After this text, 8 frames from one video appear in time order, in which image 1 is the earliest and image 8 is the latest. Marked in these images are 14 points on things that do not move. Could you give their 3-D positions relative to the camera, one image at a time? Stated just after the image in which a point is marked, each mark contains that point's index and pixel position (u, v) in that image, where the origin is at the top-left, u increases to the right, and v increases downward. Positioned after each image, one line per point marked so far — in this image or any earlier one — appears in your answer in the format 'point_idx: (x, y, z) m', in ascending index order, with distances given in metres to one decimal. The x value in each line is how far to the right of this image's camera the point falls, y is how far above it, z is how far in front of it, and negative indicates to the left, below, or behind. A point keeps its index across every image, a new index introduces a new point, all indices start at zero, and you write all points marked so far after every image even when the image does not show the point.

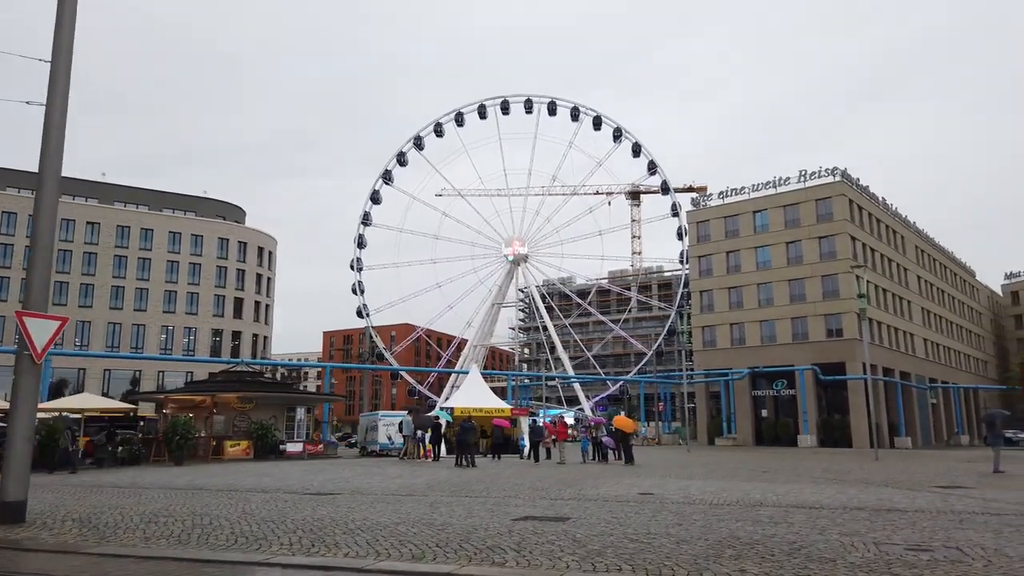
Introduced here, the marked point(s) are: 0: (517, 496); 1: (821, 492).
0: (+0.1, -4.0, +14.3) m
1: (+6.2, -4.1, +15.3) m
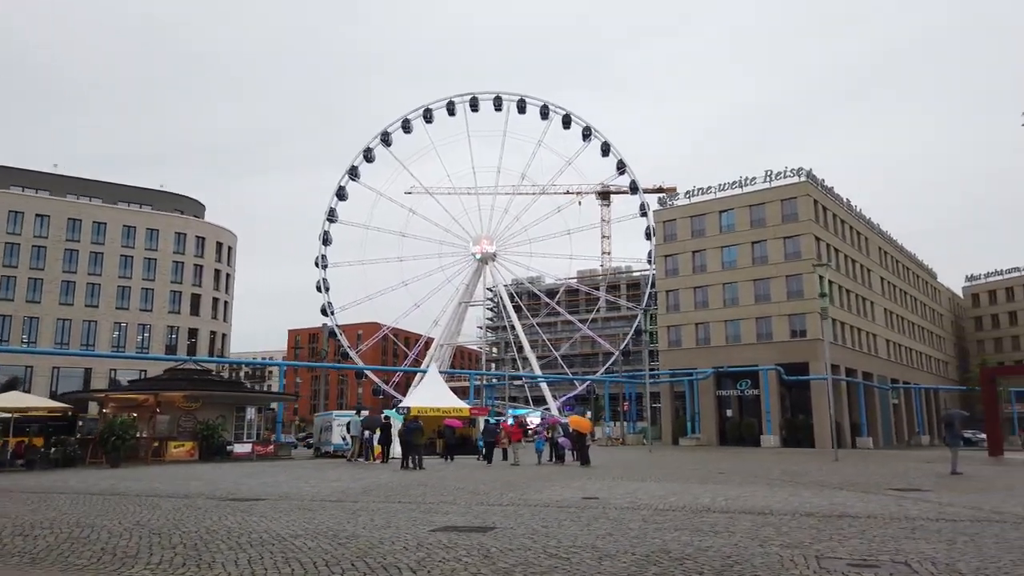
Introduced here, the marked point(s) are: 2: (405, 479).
0: (-1.1, -3.8, +13.4) m
1: (+5.0, -4.0, +14.6) m
2: (-2.7, -4.8, +18.8) m
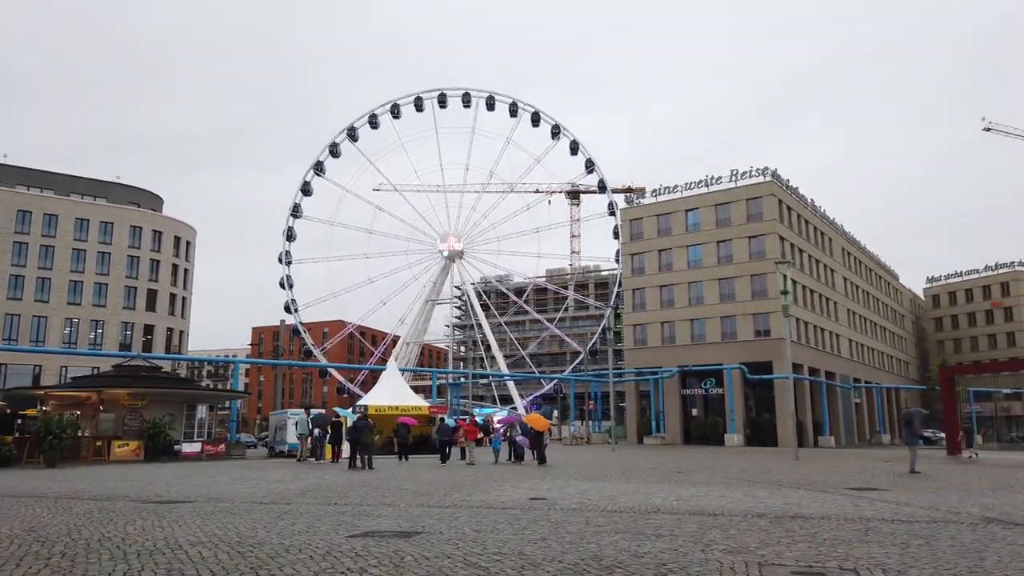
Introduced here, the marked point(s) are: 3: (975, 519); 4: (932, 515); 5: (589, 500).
0: (-2.0, -3.6, +12.7) m
1: (+4.0, -3.9, +14.1) m
2: (-3.8, -4.6, +18.0) m
3: (+6.6, -3.3, +10.7) m
4: (+6.3, -3.4, +11.2) m
5: (+1.3, -3.7, +13.2) m
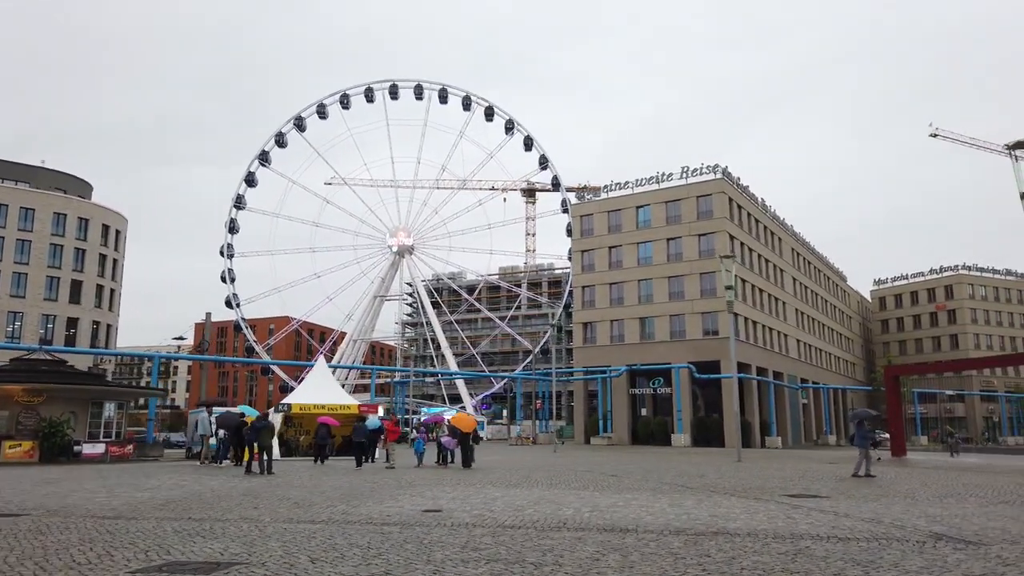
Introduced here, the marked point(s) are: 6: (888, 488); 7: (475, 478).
0: (-3.7, -3.3, +10.7) m
1: (+2.3, -3.6, +12.5) m
2: (-5.8, -4.2, +16.0) m
3: (+5.0, -3.1, +9.3) m
4: (+4.7, -3.1, +9.8) m
5: (-0.3, -3.4, +11.4) m
6: (+7.8, -4.2, +15.7) m
7: (-0.9, -4.7, +18.7) m
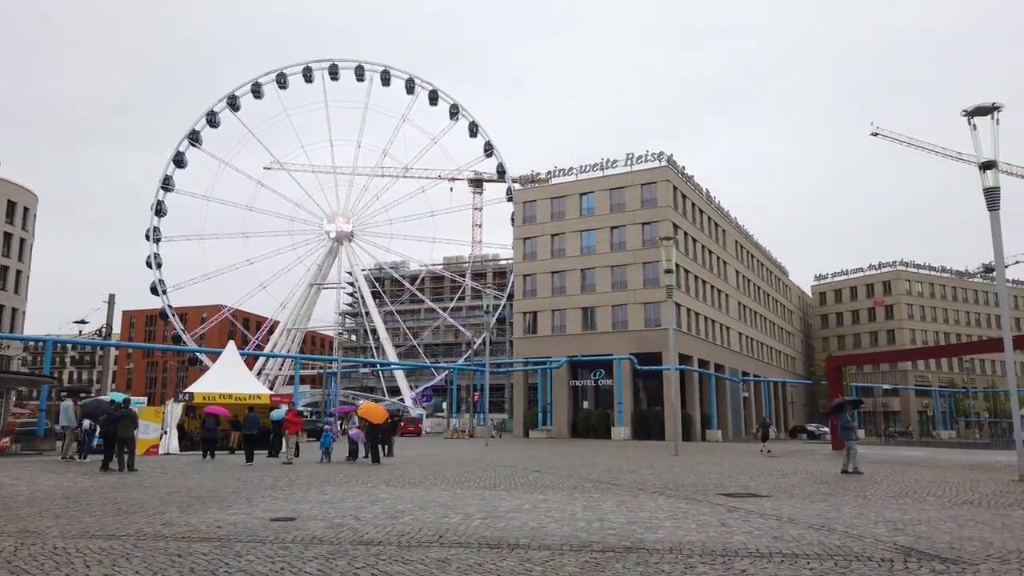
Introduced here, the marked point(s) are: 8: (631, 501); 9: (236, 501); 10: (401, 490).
0: (-5.2, -2.7, +8.2) m
1: (+0.6, -3.0, +10.4) m
2: (-7.6, -3.5, +13.3) m
3: (+3.6, -2.6, +7.3) m
4: (+3.2, -2.6, +7.8) m
5: (-1.9, -2.8, +9.1) m
6: (+6.0, -3.7, +14.0) m
7: (-3.0, -4.1, +16.3) m
8: (+1.8, -3.3, +11.7) m
9: (-4.0, -3.1, +11.0) m
10: (-1.8, -3.4, +12.6) m
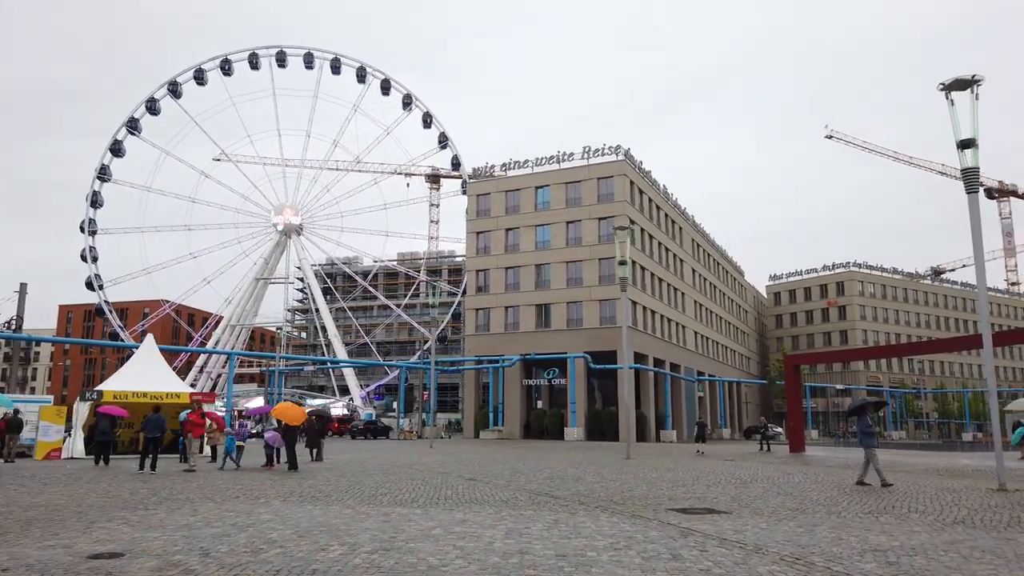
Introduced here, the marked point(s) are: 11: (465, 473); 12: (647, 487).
0: (-6.1, -2.3, +5.9) m
1: (-0.4, -2.7, +8.4) m
2: (-8.8, -3.1, +10.8) m
3: (+2.7, -2.3, +5.5) m
4: (+2.3, -2.4, +6.0) m
5: (-2.9, -2.5, +7.0) m
6: (+4.7, -3.4, +12.3) m
7: (-4.4, -3.7, +14.1) m
8: (+0.7, -3.0, +9.8) m
9: (-5.1, -2.8, +8.8) m
10: (-3.0, -3.1, +10.5) m
11: (-1.2, -4.6, +18.6) m
12: (+2.7, -3.9, +14.7) m
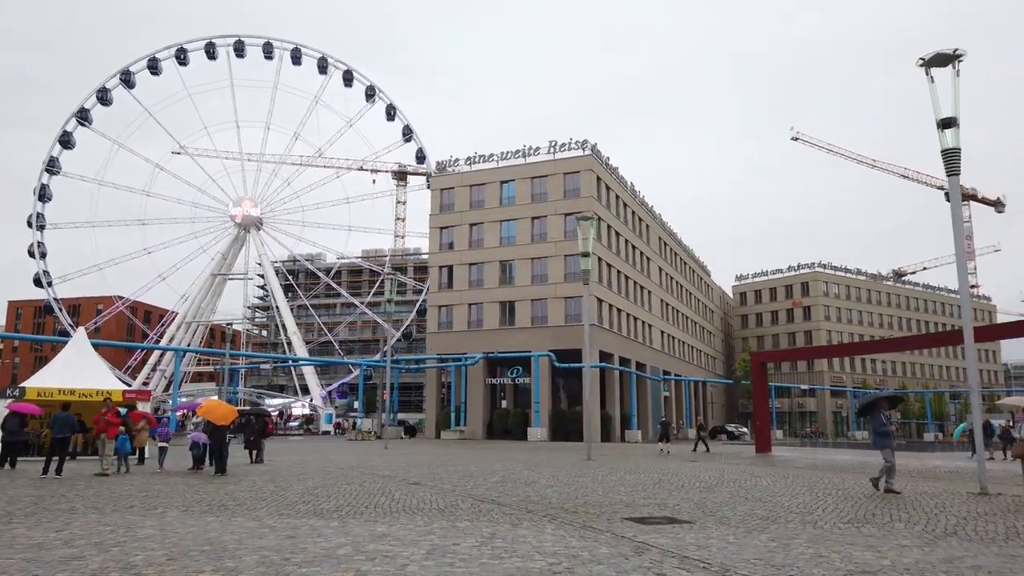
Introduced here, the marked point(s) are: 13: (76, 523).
0: (-6.7, -2.0, +4.3) m
1: (-1.1, -2.5, +7.0) m
2: (-9.7, -2.8, +9.1) m
3: (+2.1, -2.0, +4.3) m
4: (+1.7, -2.1, +4.7) m
5: (-3.5, -2.2, +5.5) m
6: (+3.8, -3.2, +11.1) m
7: (-5.3, -3.4, +12.6) m
8: (-0.1, -2.8, +8.5) m
9: (-5.8, -2.5, +7.2) m
10: (-3.8, -2.8, +9.0) m
11: (-2.3, -4.3, +17.1) m
12: (+1.7, -3.6, +13.5) m
13: (-5.1, -2.8, +9.0) m
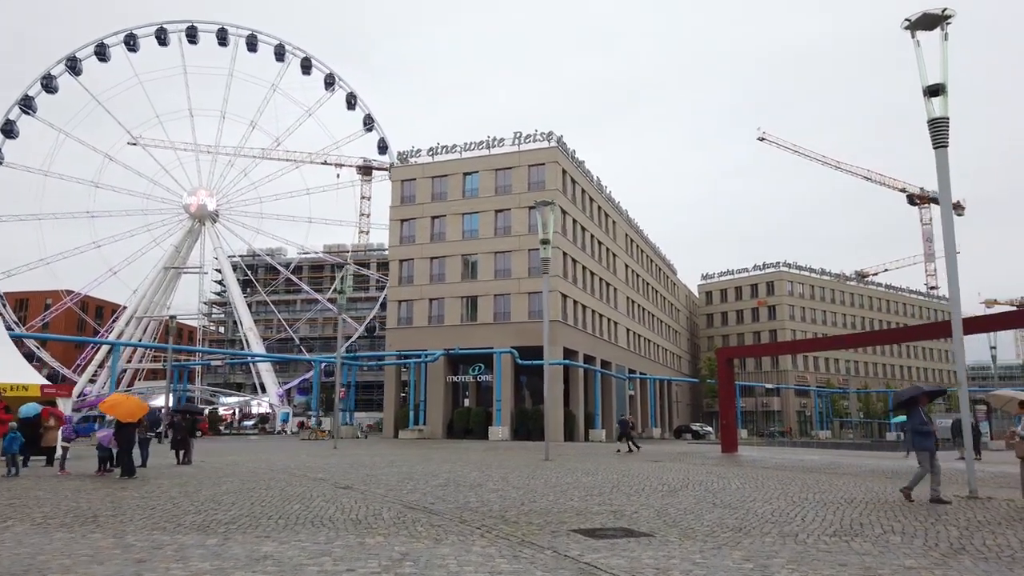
0: (-7.3, -1.6, +2.4) m
1: (-1.8, -2.1, +5.4) m
2: (-10.4, -2.3, +7.1) m
3: (+1.6, -1.7, +2.7) m
4: (+1.1, -1.8, +3.2) m
5: (-4.2, -1.8, +3.8) m
6: (+3.0, -2.9, +9.6) m
7: (-6.3, -3.0, +10.7) m
8: (-0.8, -2.4, +6.9) m
9: (-6.5, -2.1, +5.4) m
10: (-4.6, -2.4, +7.2) m
11: (-3.5, -3.9, +15.4) m
12: (+0.7, -3.3, +11.9) m
13: (-5.9, -2.4, +7.2) m
